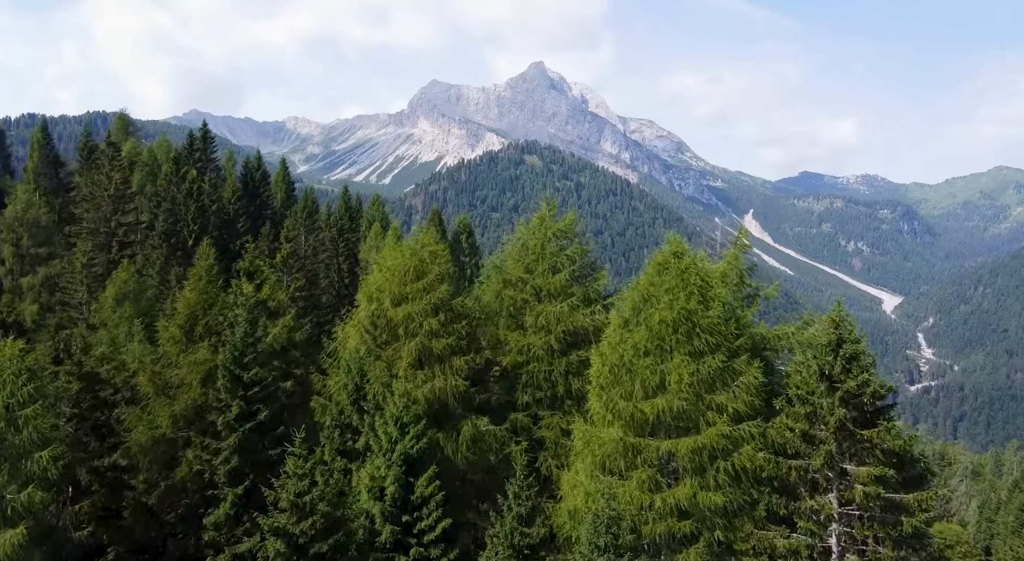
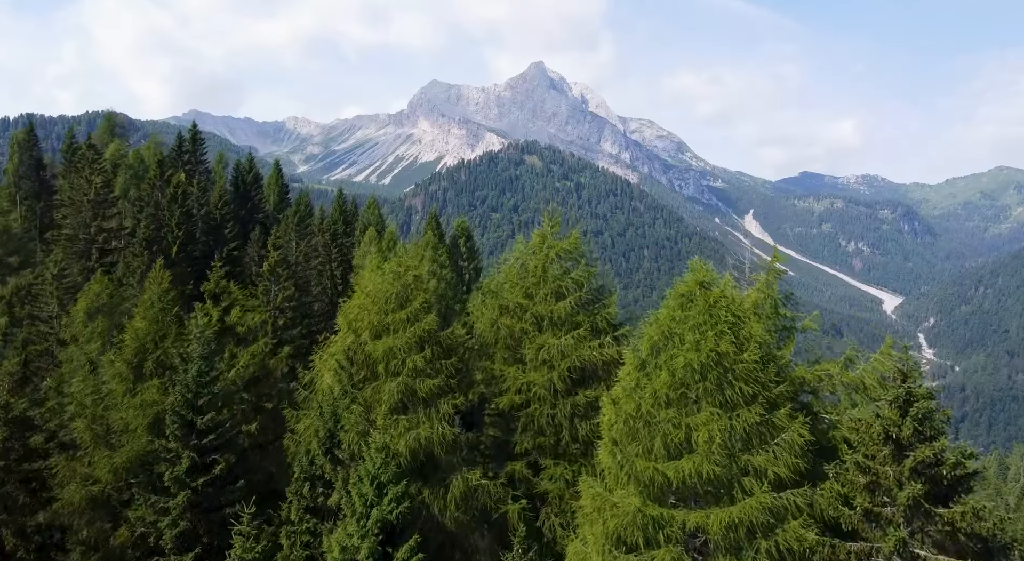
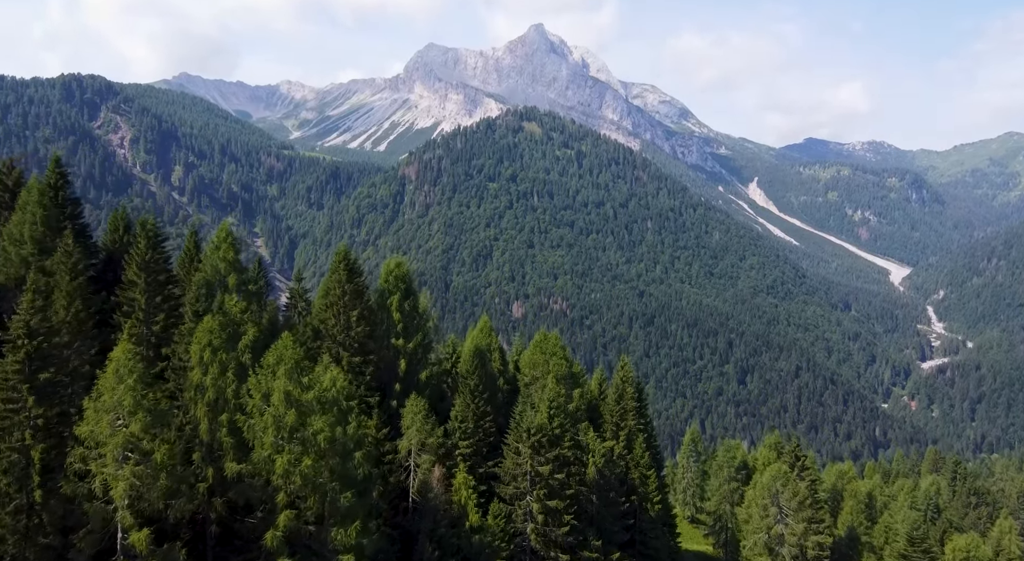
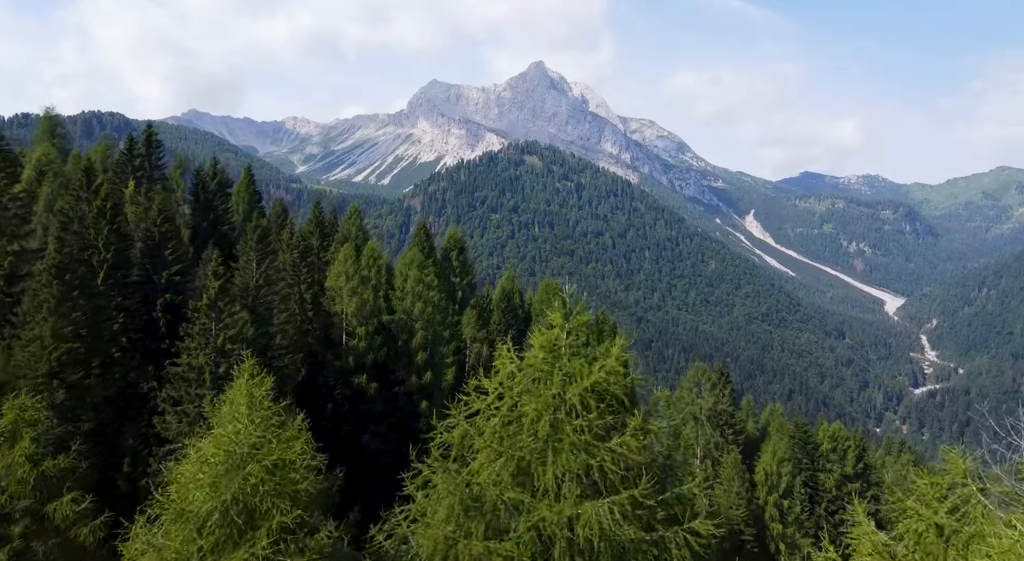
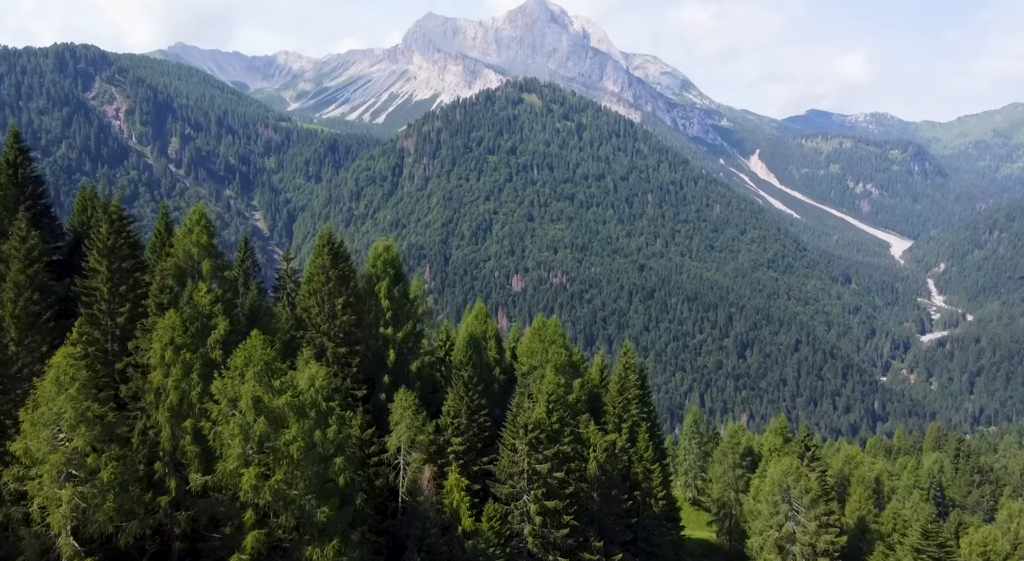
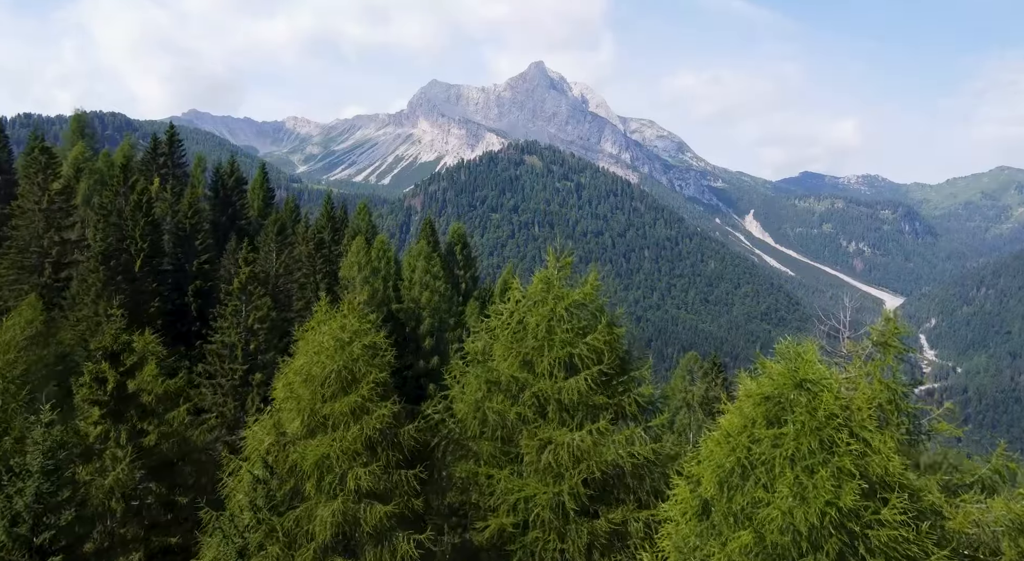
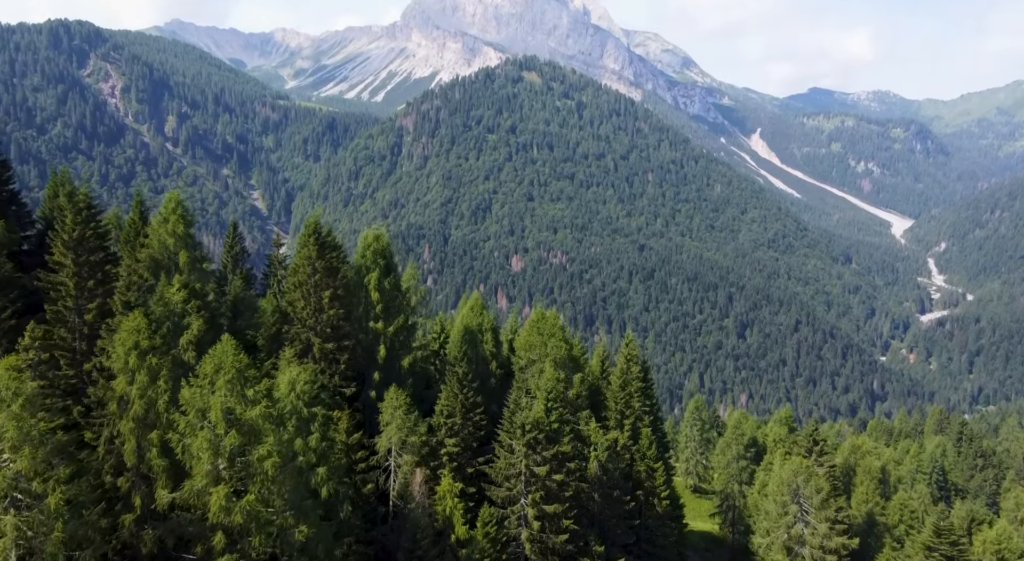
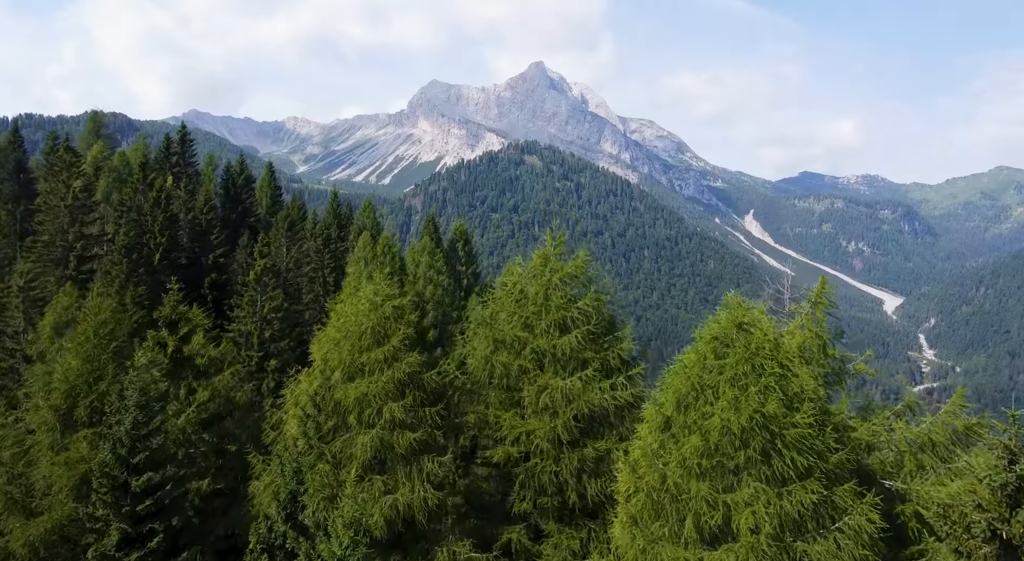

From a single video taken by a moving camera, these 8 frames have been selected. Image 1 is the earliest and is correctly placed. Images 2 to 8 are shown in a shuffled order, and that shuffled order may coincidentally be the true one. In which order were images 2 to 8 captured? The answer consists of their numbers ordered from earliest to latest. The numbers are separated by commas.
2, 8, 6, 4, 3, 5, 7
